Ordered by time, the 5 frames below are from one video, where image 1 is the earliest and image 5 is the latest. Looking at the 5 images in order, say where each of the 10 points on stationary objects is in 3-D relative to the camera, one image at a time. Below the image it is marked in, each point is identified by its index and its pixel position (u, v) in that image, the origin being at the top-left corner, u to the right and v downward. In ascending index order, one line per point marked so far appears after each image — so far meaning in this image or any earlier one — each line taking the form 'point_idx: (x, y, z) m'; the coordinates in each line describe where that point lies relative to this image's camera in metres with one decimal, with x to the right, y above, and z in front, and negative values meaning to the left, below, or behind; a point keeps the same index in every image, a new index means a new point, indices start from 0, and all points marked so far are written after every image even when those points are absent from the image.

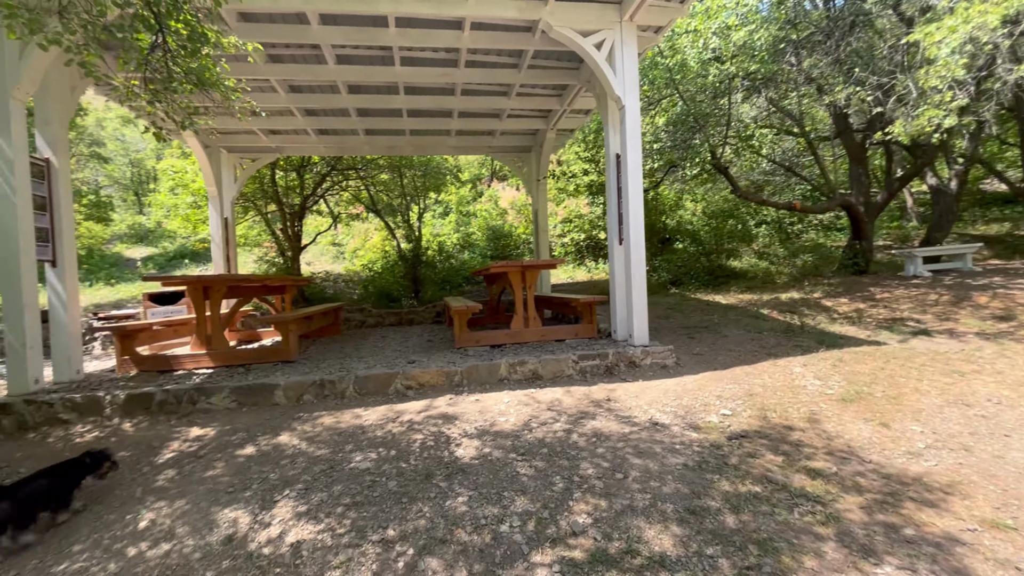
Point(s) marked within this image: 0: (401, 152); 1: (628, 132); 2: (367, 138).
0: (-2.0, +2.5, +8.7) m
1: (+1.2, +1.6, +4.8) m
2: (-2.5, +2.6, +8.3) m
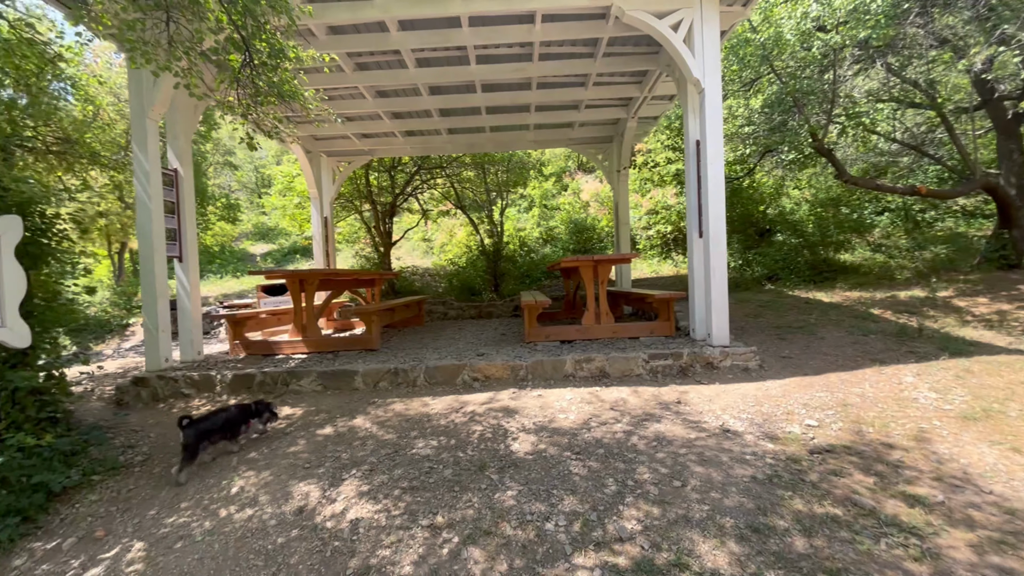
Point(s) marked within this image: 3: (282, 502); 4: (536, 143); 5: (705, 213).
0: (-0.5, +2.6, +8.9) m
1: (+1.9, +1.6, +4.5) m
2: (-1.1, +2.7, +8.6) m
3: (-1.4, -1.3, +2.8) m
4: (+0.5, +2.7, +8.9) m
5: (+1.9, +0.7, +4.6) m
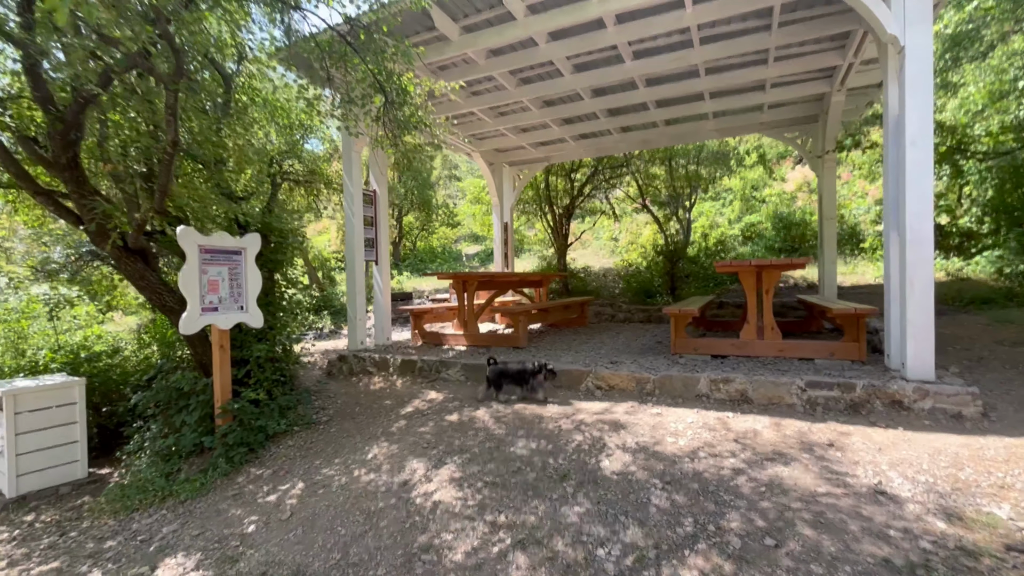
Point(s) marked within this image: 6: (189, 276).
0: (+2.6, +2.5, +8.5) m
1: (+2.9, +1.5, +3.5) m
2: (+1.9, +2.7, +8.4) m
3: (-0.8, -1.3, +3.3) m
4: (+3.5, +2.6, +8.0) m
5: (+2.9, +0.6, +3.6) m
6: (-2.6, +0.1, +3.9) m
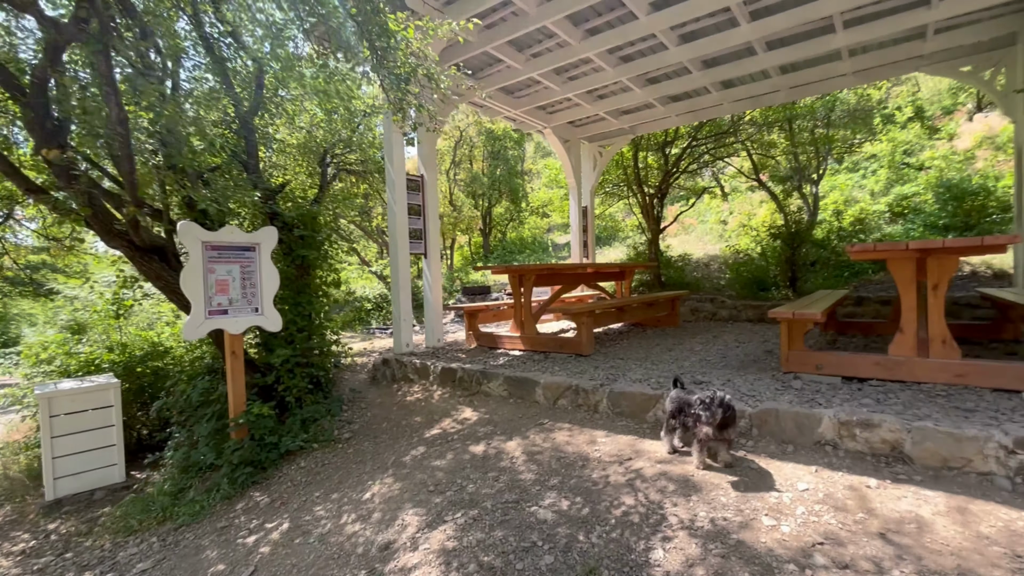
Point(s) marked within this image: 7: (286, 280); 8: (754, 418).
0: (+3.7, +2.7, +6.8) m
1: (+2.9, +1.5, +1.9) m
2: (+3.1, +2.8, +6.9) m
3: (-0.7, -1.3, +2.6) m
4: (+4.5, +2.7, +6.2) m
5: (+3.0, +0.6, +2.0) m
6: (-2.4, +0.1, +3.5) m
7: (-2.0, +0.1, +4.3) m
8: (+1.5, -0.8, +2.9) m
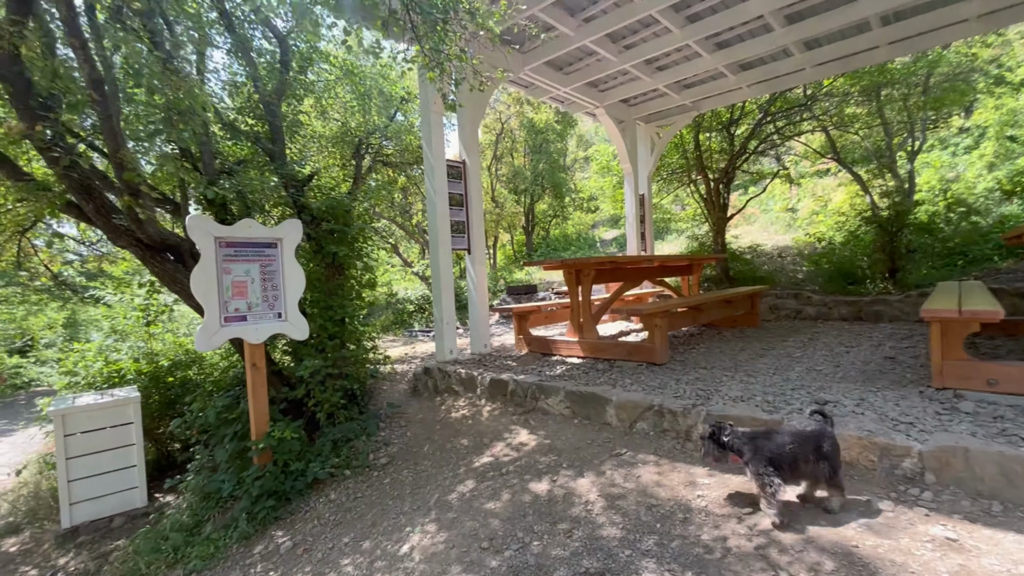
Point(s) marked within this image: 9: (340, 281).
0: (+4.3, +2.8, +5.8) m
1: (+3.1, +1.6, +0.9) m
2: (+3.7, +2.9, +5.9) m
3: (-0.4, -1.3, +1.9) m
4: (+5.1, +2.9, +5.1) m
5: (+3.2, +0.7, +1.0) m
6: (-2.0, +0.1, +3.0) m
7: (-1.6, +0.1, +3.8) m
8: (+1.8, -0.7, +2.1) m
9: (-1.4, +0.1, +3.9) m
